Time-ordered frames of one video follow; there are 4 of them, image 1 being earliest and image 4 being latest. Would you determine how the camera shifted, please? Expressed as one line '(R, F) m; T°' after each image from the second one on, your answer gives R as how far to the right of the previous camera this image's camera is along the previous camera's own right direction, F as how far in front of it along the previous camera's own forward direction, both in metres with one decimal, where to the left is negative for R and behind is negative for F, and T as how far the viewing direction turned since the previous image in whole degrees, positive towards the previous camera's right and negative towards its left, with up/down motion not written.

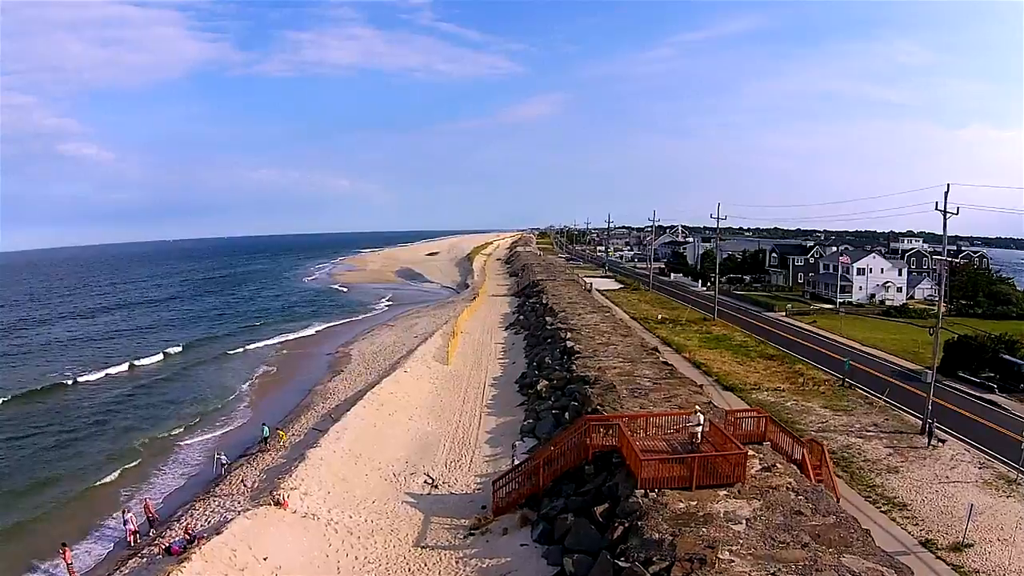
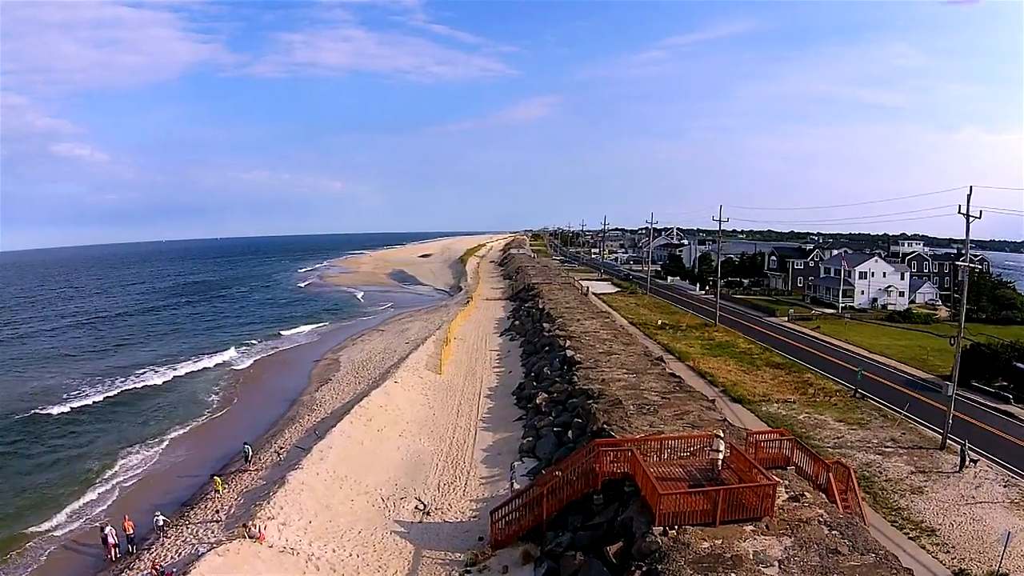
(-0.1, +1.2) m; +1°
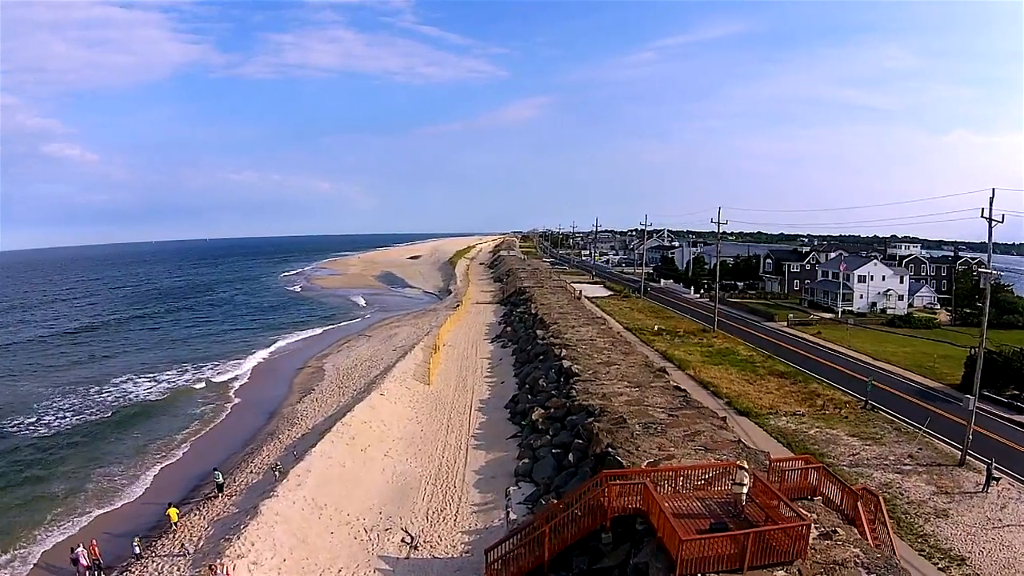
(-0.1, +1.2) m; +1°
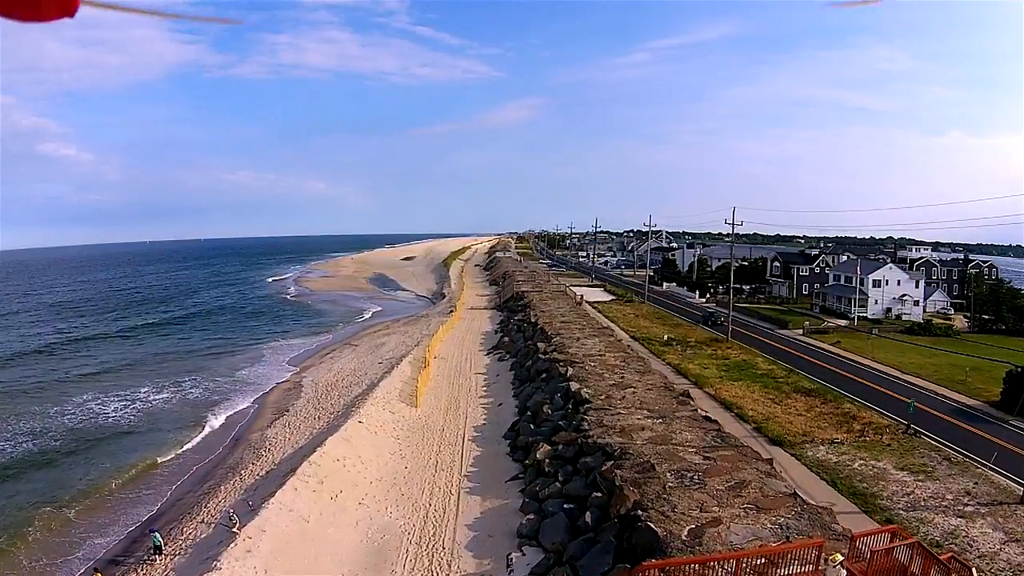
(-0.2, +2.4) m; +1°
